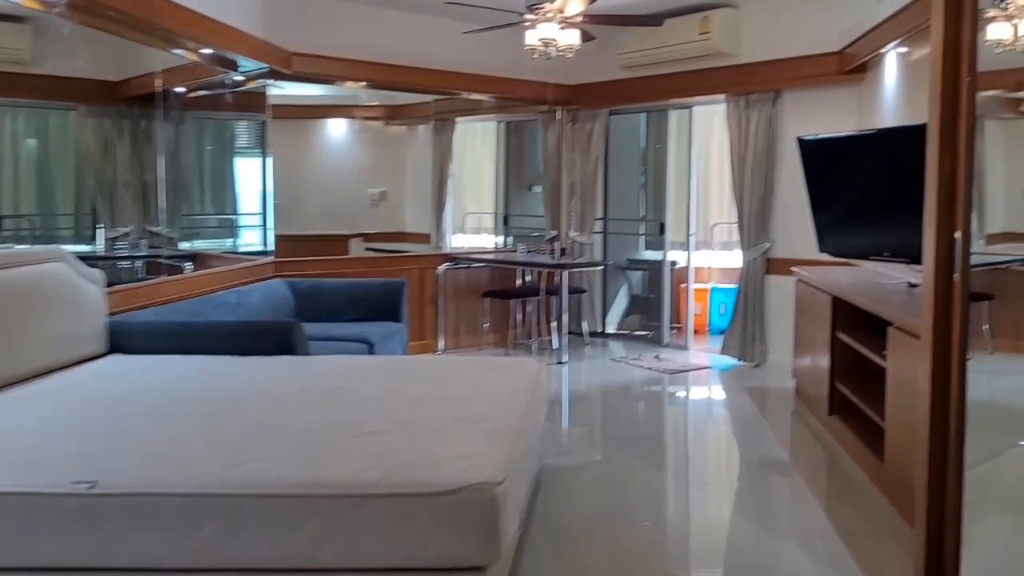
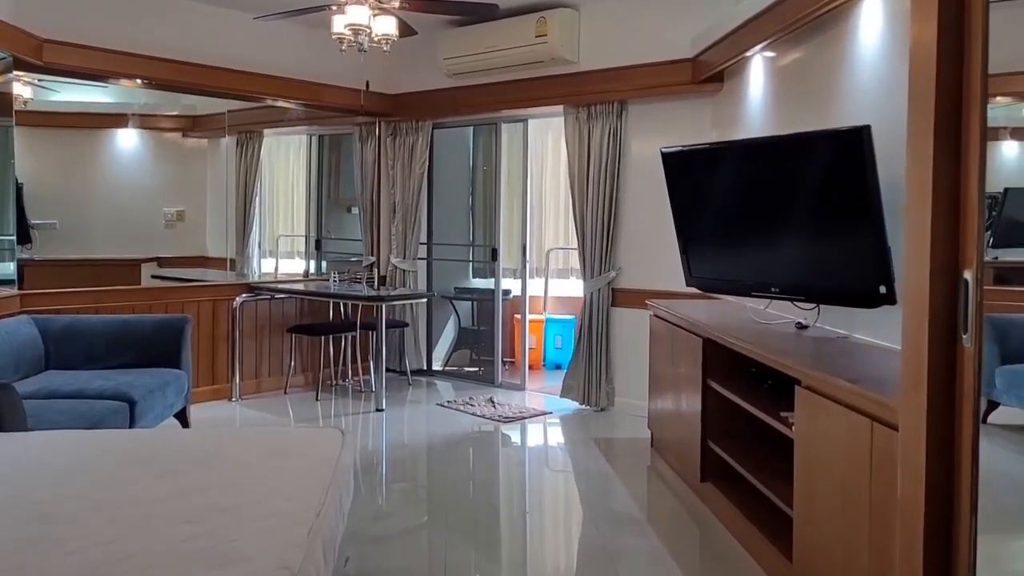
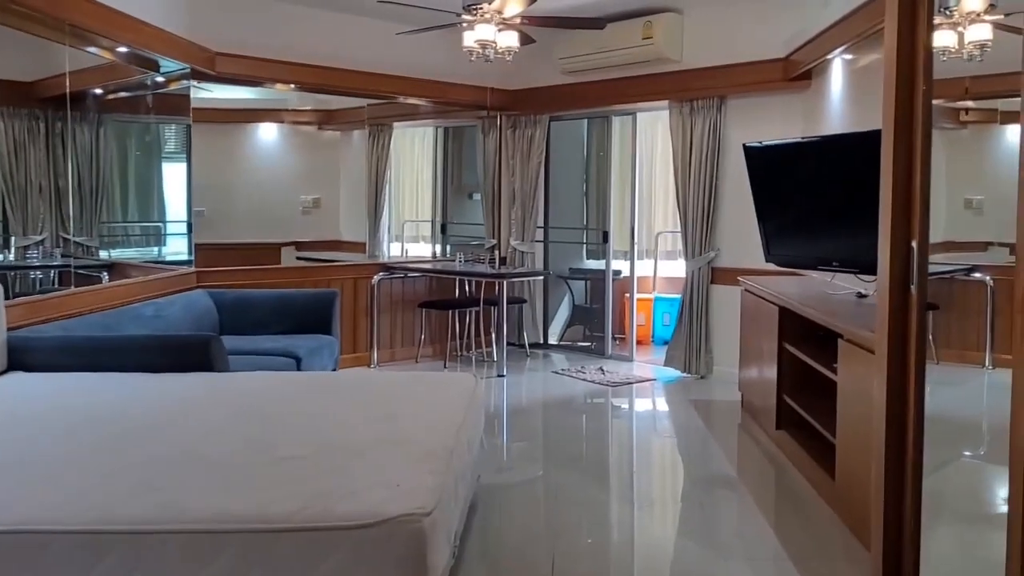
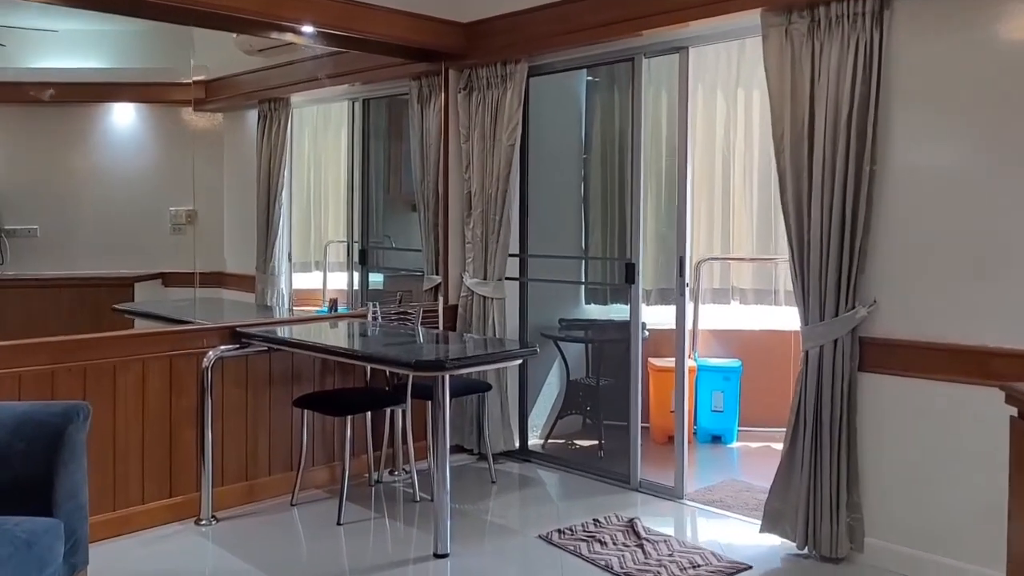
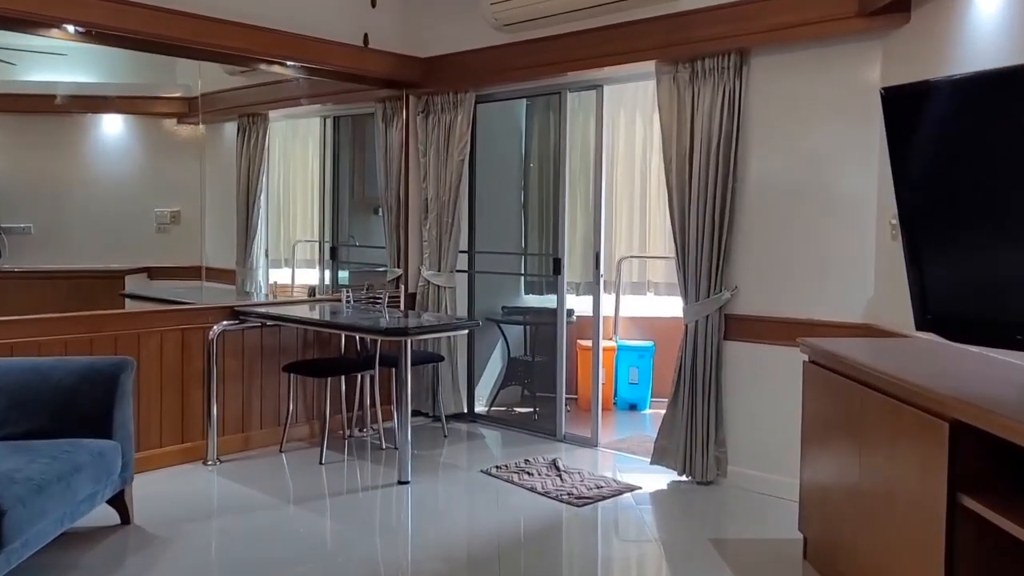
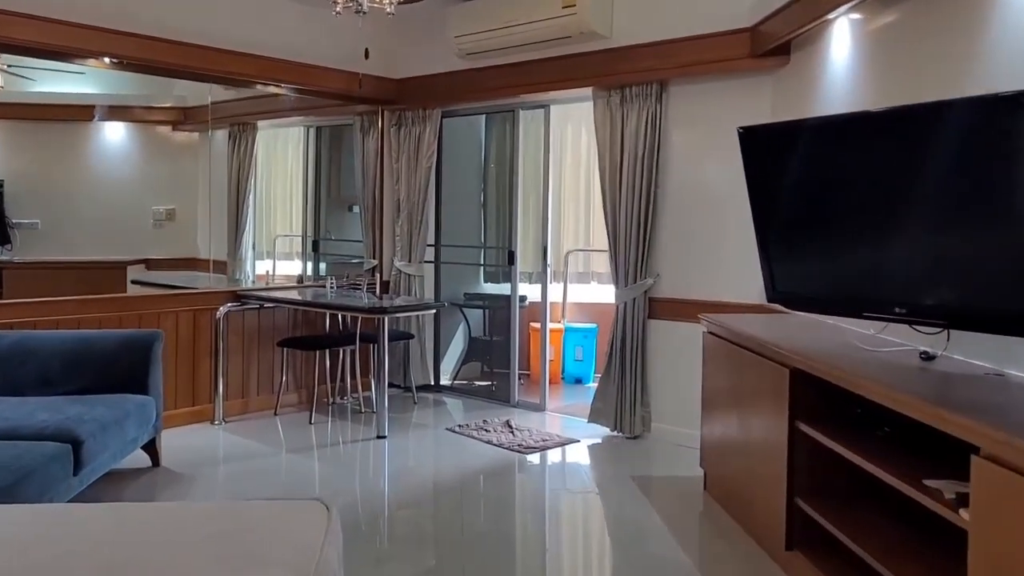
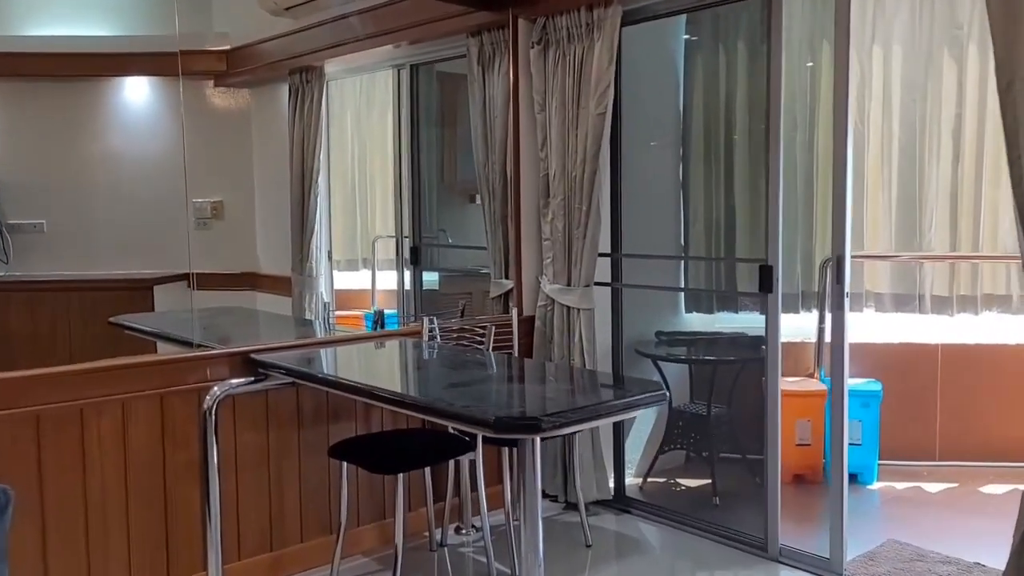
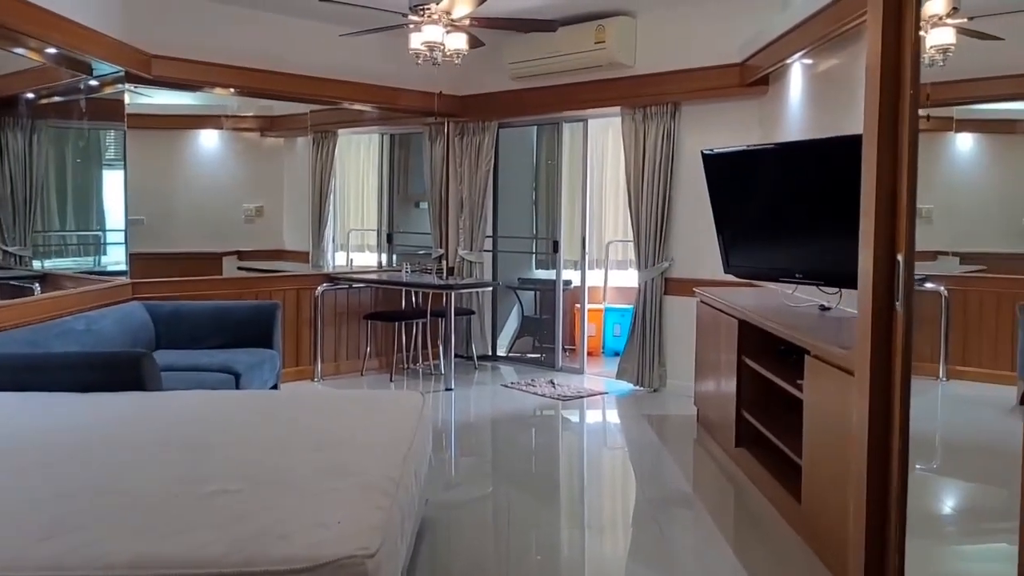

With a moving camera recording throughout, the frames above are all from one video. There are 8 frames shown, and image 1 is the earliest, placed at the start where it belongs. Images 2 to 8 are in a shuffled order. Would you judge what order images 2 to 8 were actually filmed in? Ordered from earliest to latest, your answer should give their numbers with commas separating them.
3, 8, 2, 6, 5, 4, 7
